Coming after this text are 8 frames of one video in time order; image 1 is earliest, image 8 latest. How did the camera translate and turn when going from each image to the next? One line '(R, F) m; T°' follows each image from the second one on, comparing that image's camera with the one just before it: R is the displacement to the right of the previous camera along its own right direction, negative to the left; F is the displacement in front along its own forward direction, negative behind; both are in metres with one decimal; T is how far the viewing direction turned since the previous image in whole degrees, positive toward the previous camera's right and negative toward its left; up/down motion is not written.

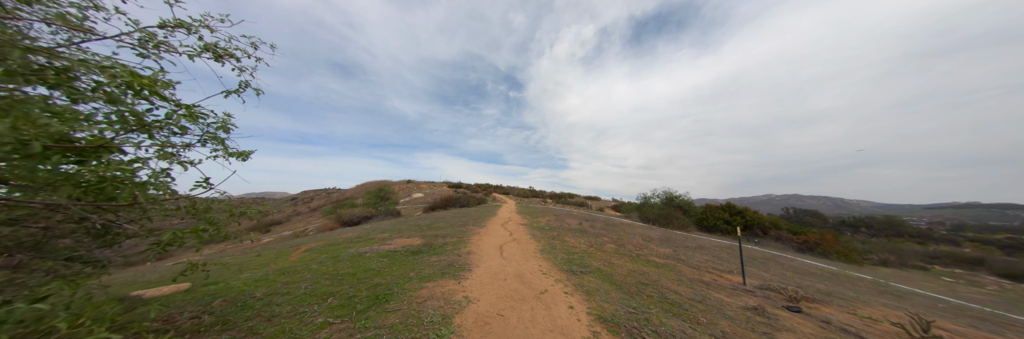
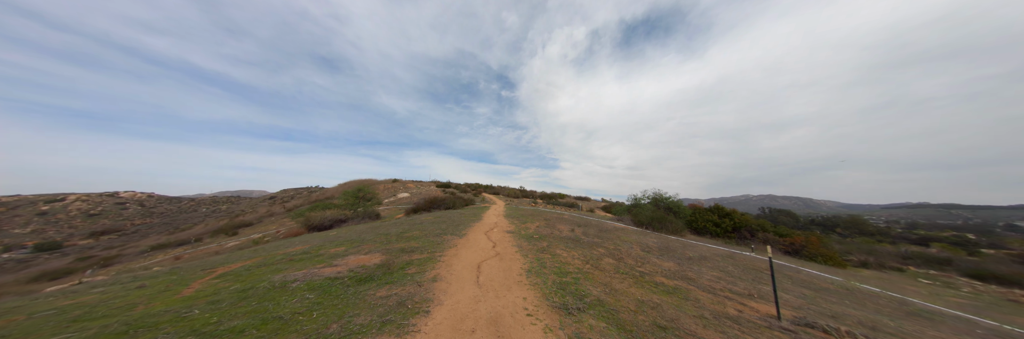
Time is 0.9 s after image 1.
(+0.3, +1.1) m; +2°
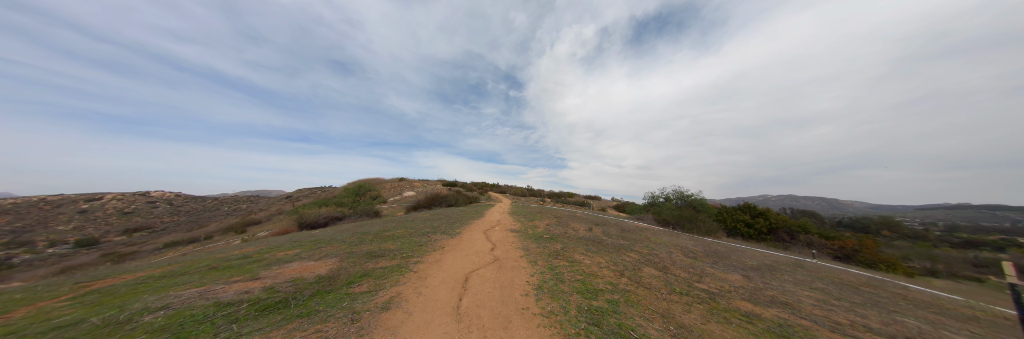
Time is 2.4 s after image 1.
(+0.1, +1.6) m; -2°
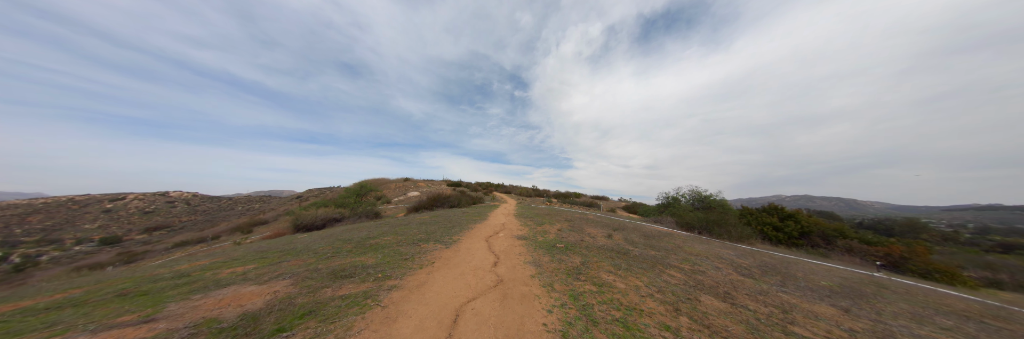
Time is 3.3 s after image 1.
(-0.1, +1.1) m; -2°
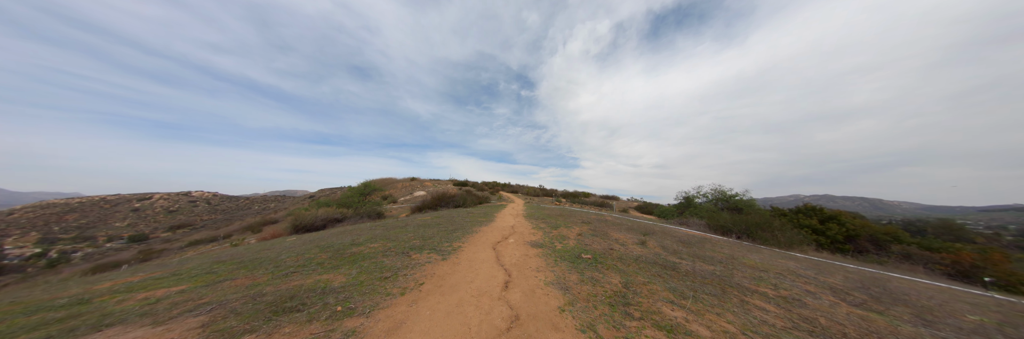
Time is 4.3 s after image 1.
(-0.2, +1.2) m; -2°
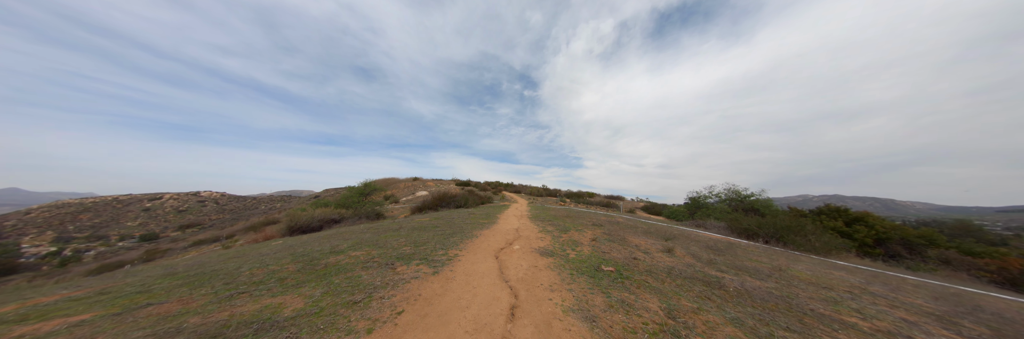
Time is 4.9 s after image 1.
(-0.1, +0.8) m; -1°
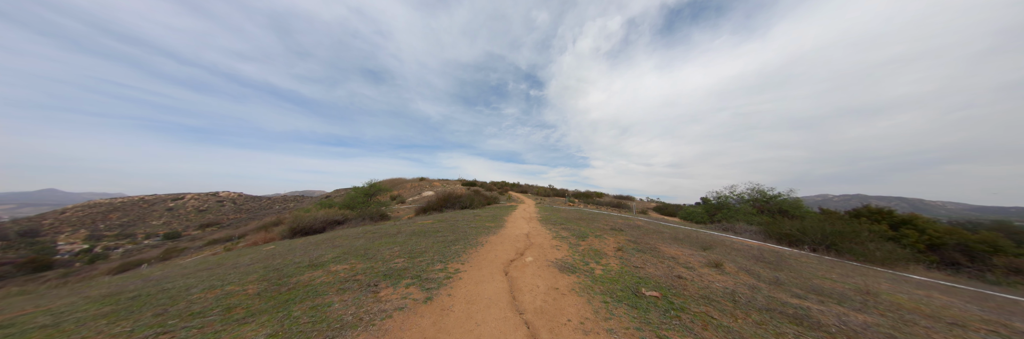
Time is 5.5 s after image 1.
(-0.1, +0.8) m; -2°
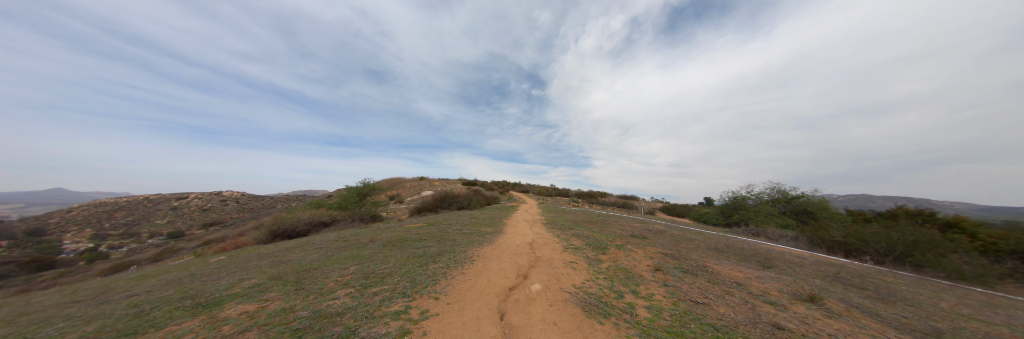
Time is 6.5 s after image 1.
(0.0, +1.3) m; -1°
